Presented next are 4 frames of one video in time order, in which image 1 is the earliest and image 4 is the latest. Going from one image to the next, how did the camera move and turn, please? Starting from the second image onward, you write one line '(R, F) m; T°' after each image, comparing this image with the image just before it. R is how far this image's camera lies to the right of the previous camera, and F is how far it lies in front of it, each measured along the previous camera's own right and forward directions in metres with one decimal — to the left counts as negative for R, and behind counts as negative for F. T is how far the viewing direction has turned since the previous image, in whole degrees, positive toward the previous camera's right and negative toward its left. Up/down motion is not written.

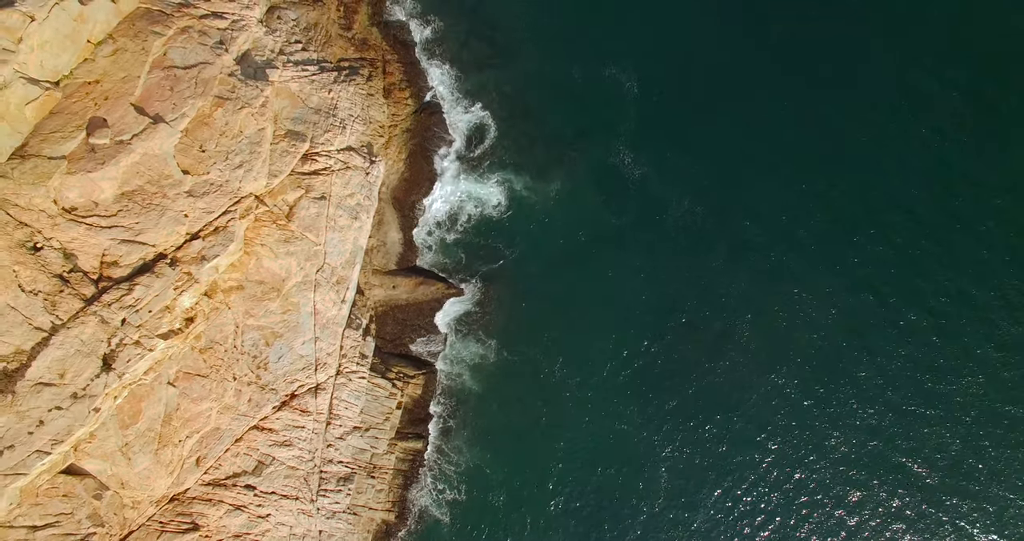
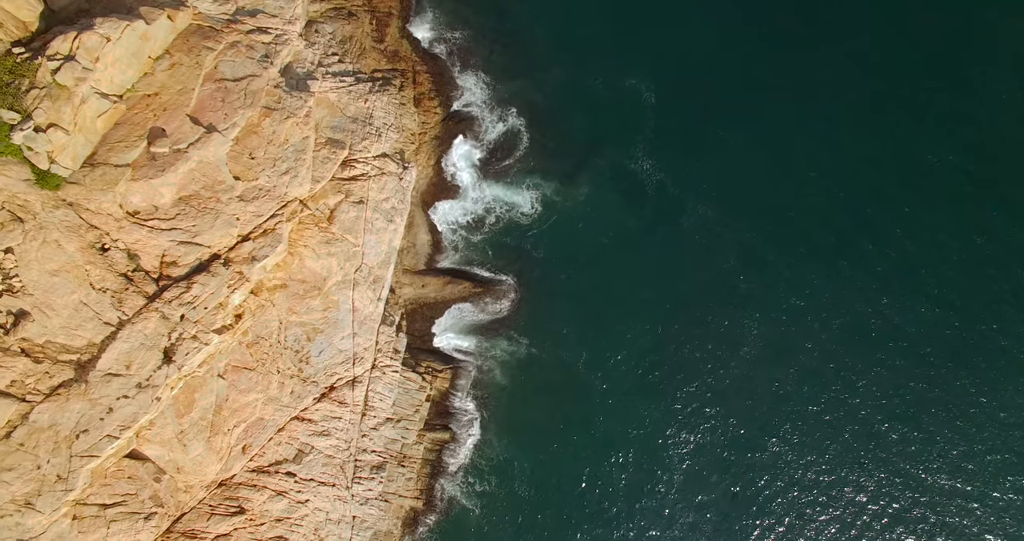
(-1.6, -2.4) m; 0°
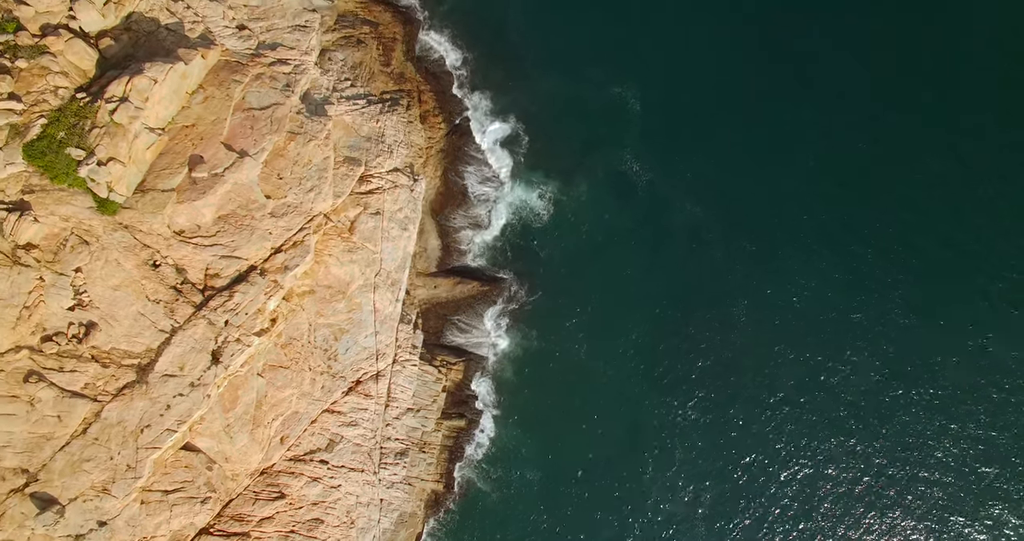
(-0.3, -4.3) m; 0°
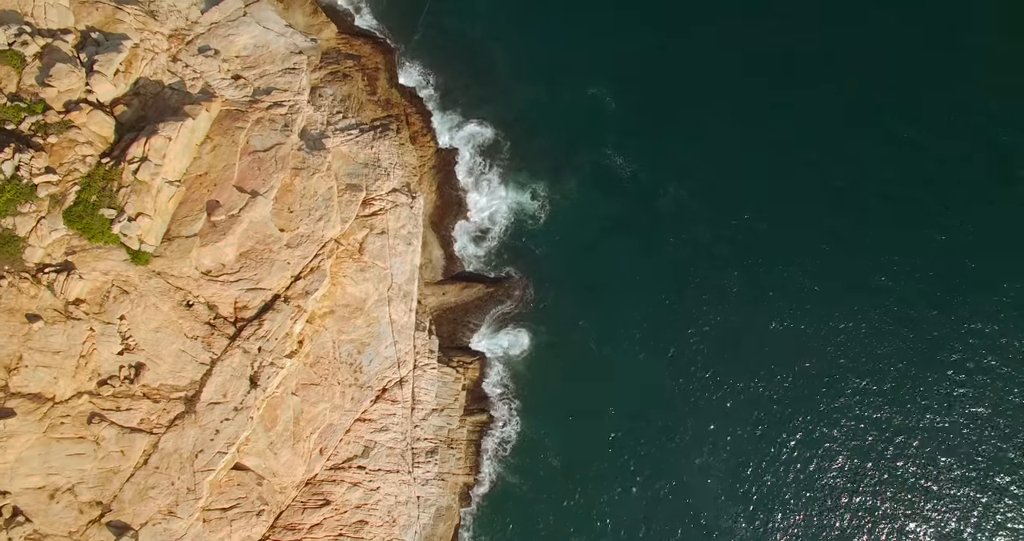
(+0.1, -3.4) m; 0°
